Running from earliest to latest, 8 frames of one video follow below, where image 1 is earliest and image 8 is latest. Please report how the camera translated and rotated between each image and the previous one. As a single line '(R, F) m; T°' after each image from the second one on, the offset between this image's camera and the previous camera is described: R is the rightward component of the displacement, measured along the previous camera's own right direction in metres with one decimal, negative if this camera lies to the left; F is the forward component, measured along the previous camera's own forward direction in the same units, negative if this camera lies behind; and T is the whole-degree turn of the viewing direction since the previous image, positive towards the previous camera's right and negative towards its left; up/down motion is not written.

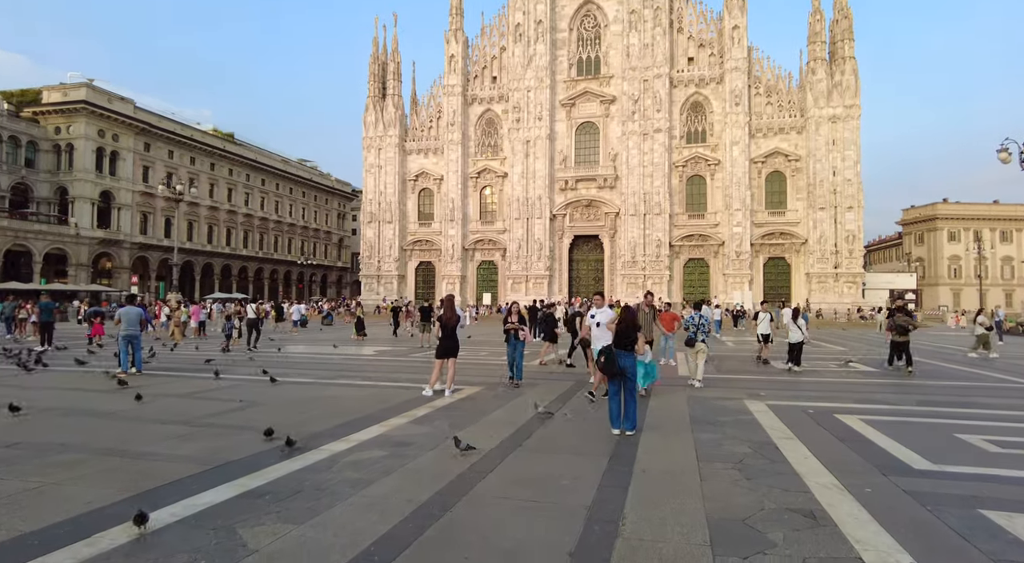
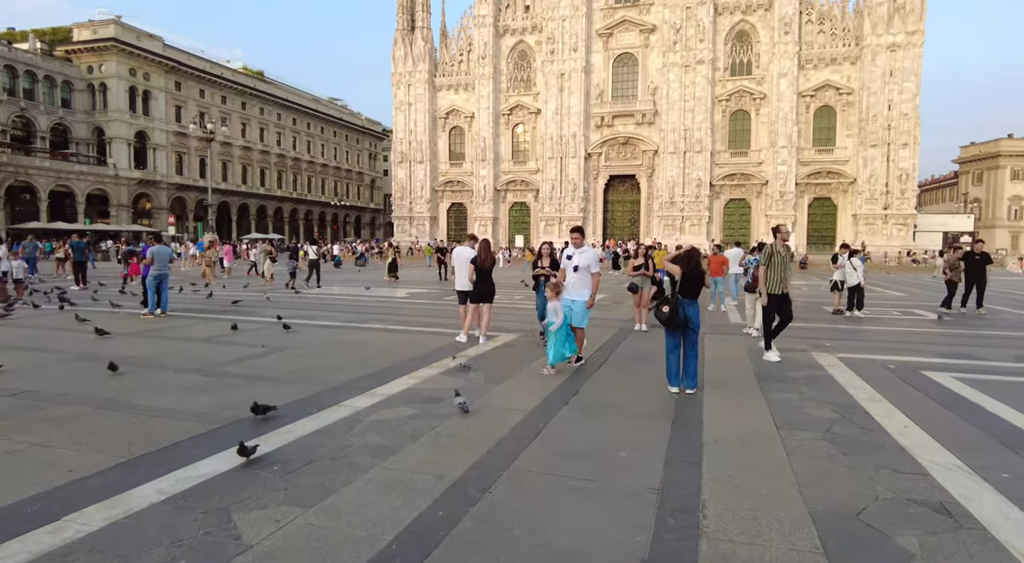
(-0.1, +0.8) m; -3°
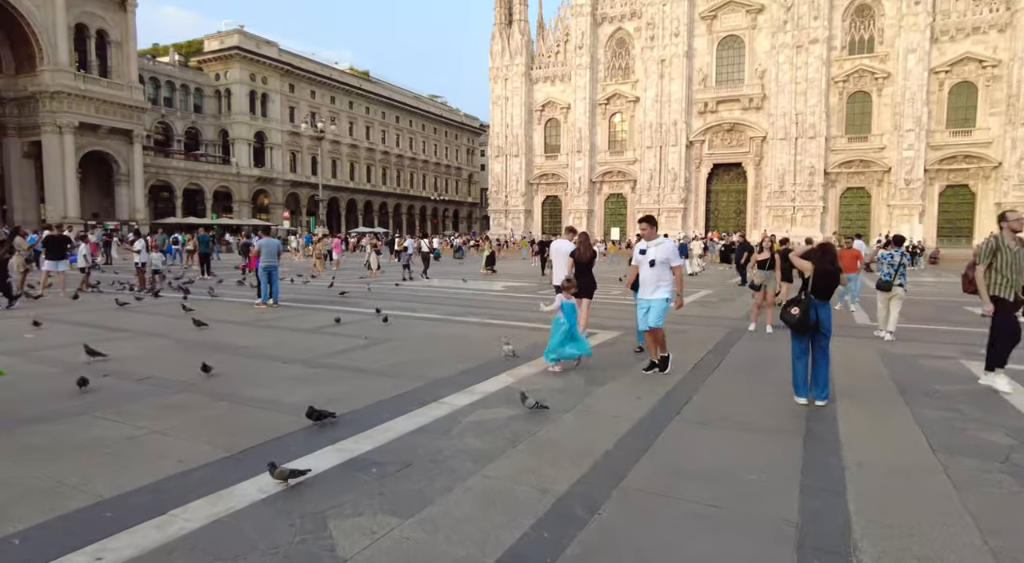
(-0.1, +0.3) m; -8°
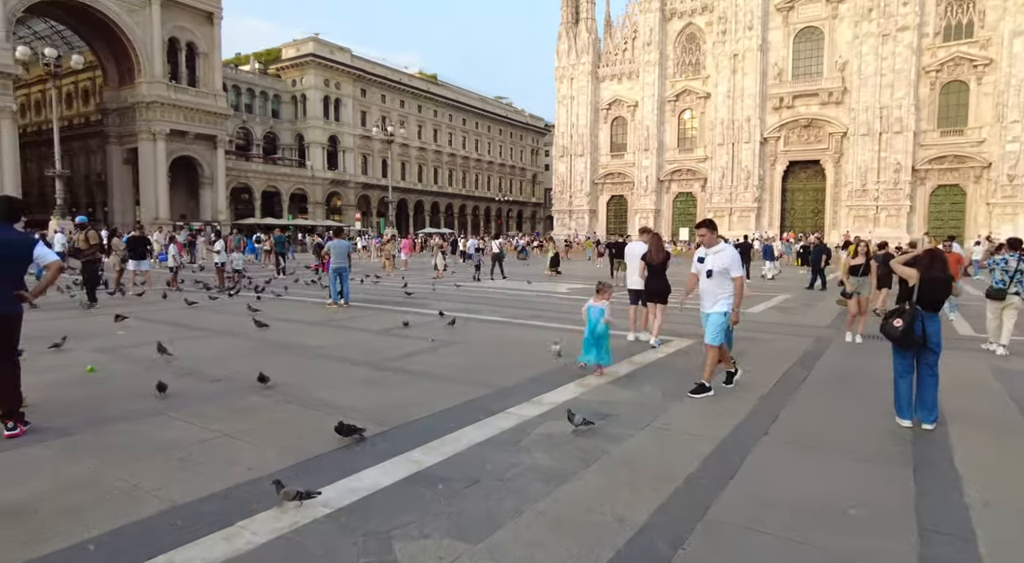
(-0.1, +0.2) m; -6°
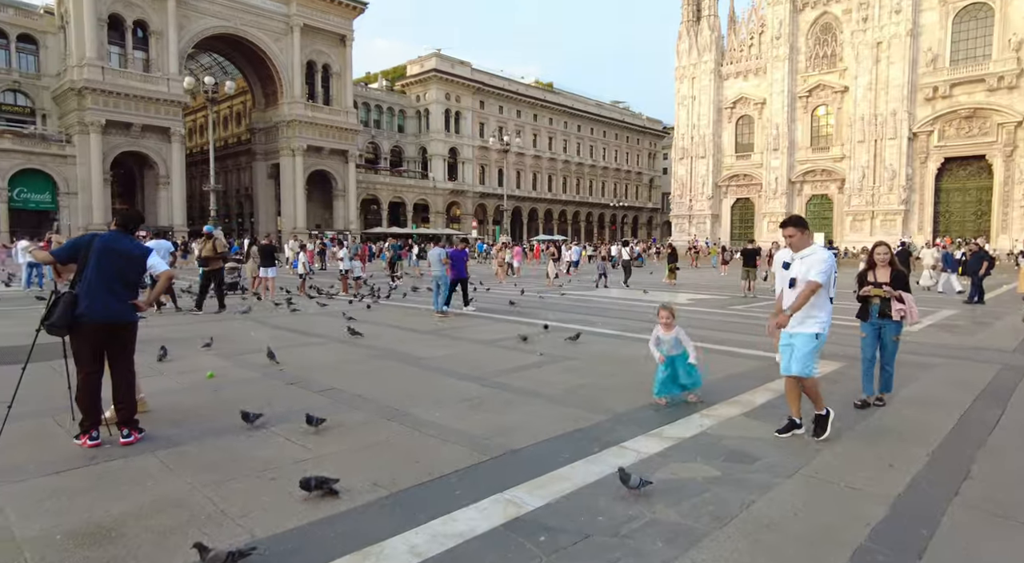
(0.0, +0.6) m; -10°
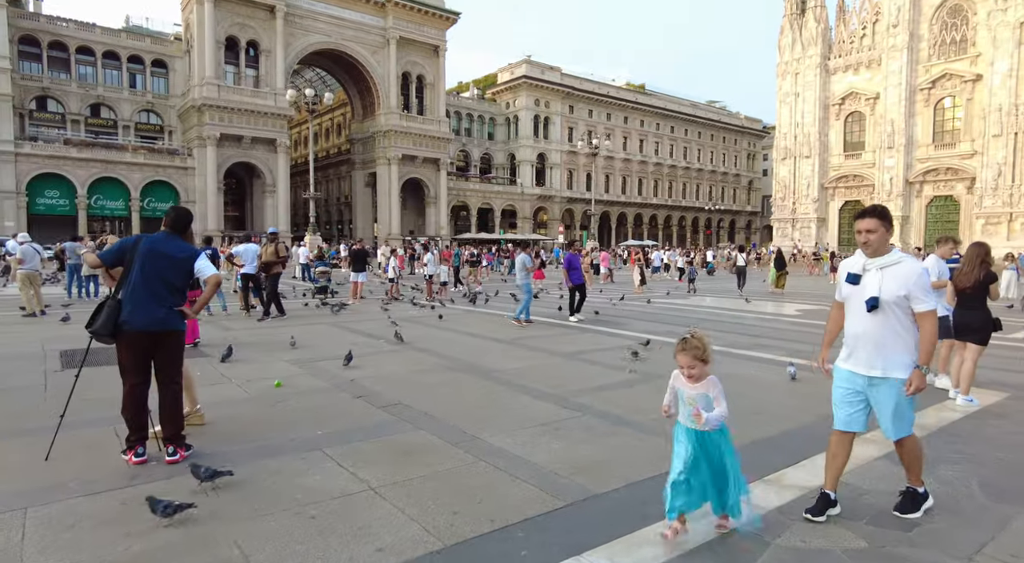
(0.0, +0.8) m; -8°
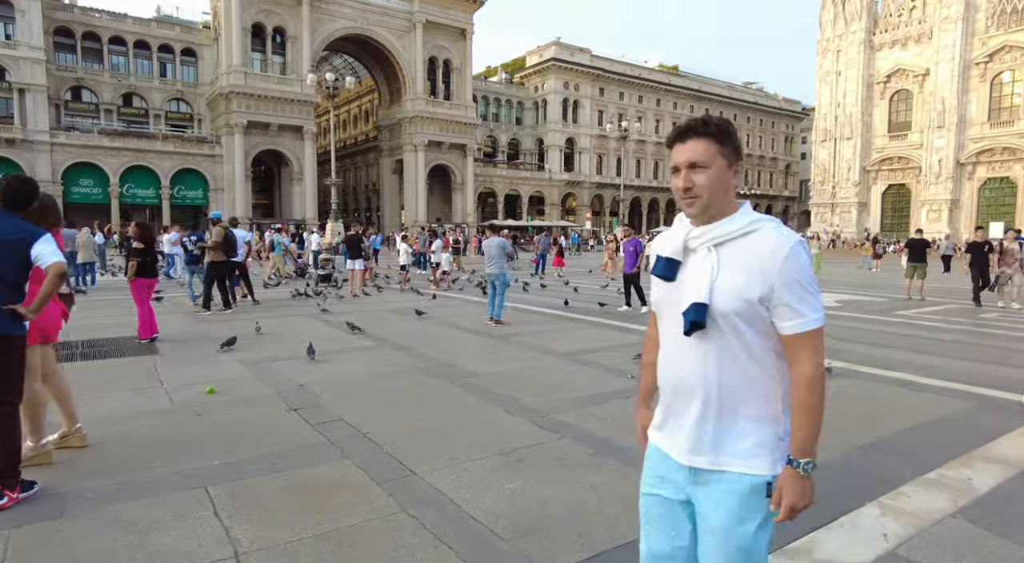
(+0.5, +1.3) m; -3°
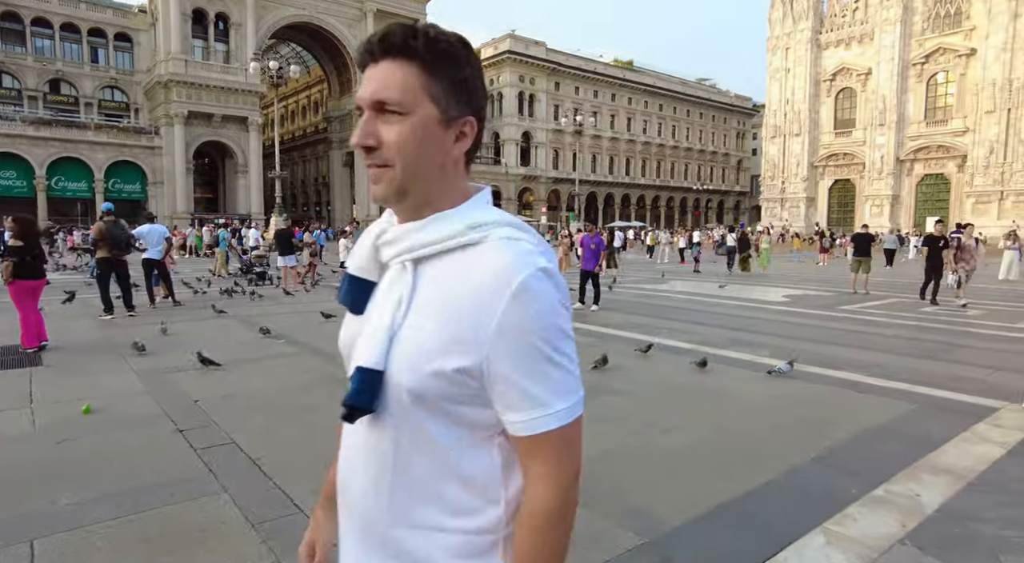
(+0.3, +0.6) m; +4°
